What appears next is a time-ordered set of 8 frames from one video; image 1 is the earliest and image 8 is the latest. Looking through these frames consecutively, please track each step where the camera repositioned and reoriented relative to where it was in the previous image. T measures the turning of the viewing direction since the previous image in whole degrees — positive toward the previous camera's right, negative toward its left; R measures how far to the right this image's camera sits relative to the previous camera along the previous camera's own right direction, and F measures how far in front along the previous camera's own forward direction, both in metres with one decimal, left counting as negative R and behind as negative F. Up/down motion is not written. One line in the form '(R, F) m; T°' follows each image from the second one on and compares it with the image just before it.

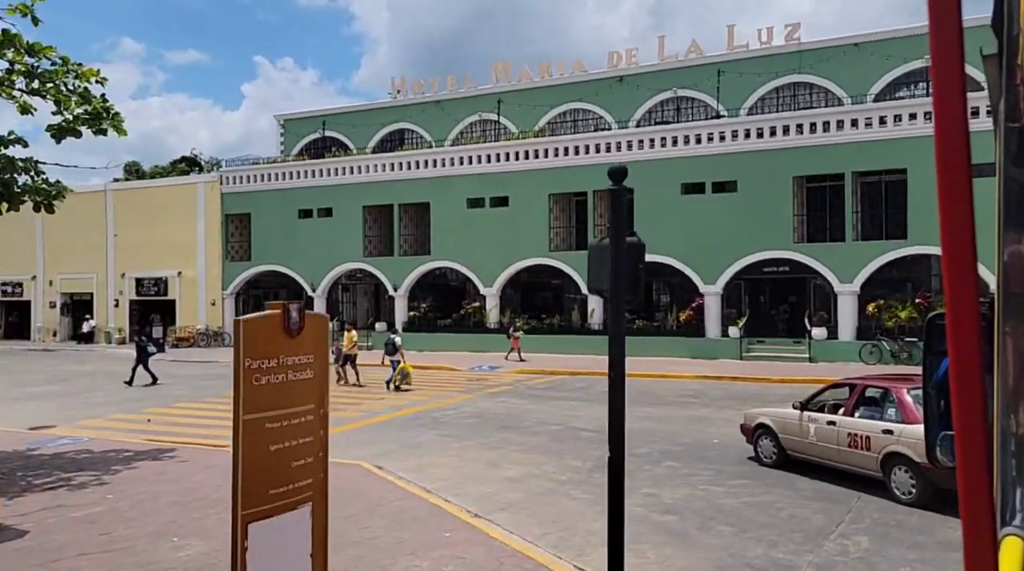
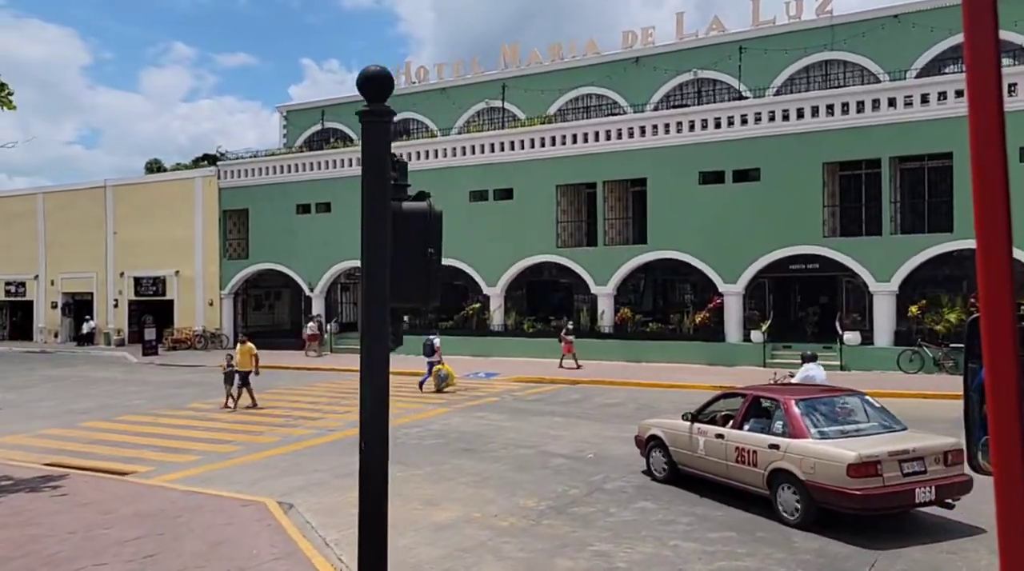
(+1.3, +2.3) m; -3°
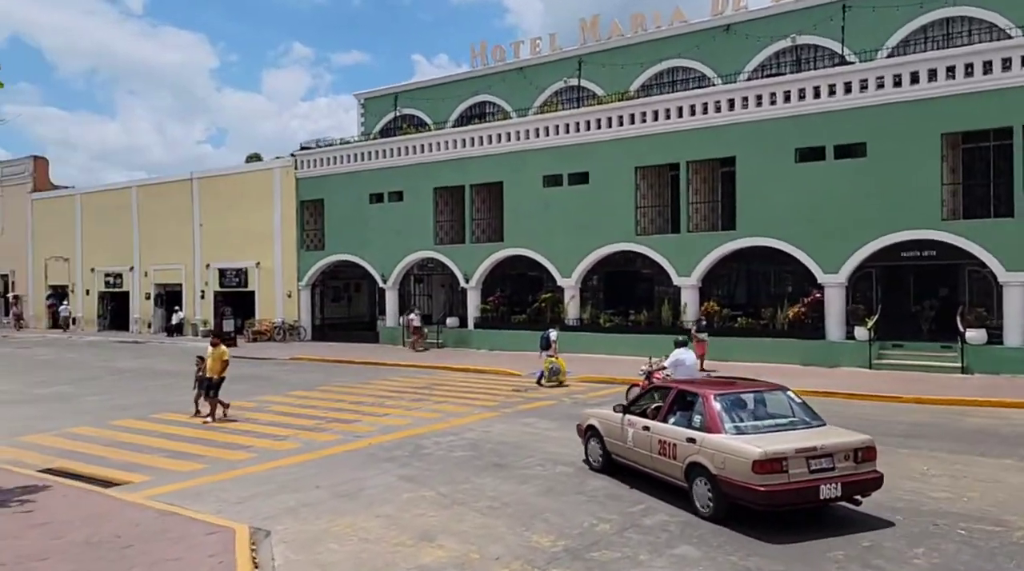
(+1.0, +1.9) m; -8°
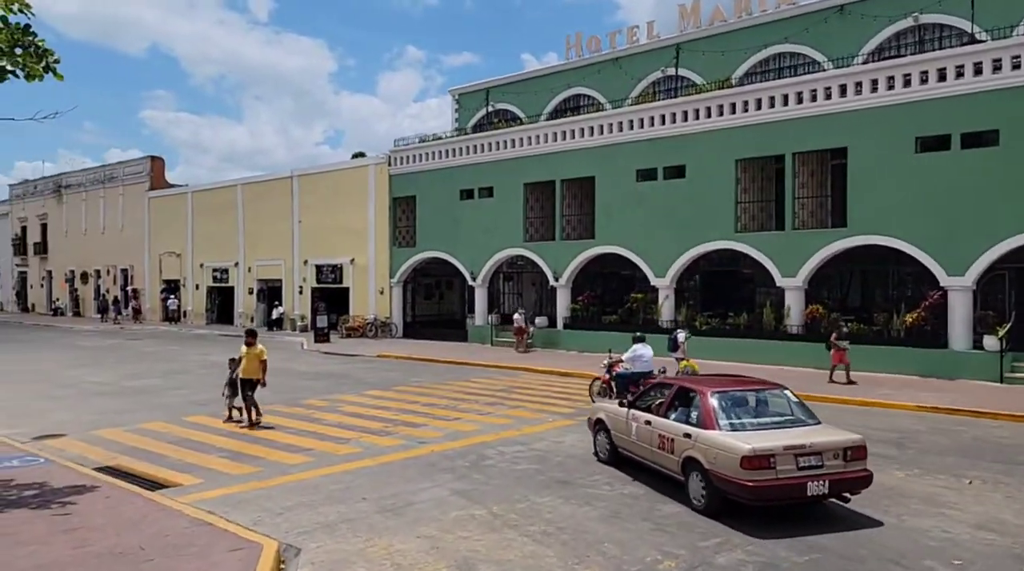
(+0.5, +1.0) m; -7°
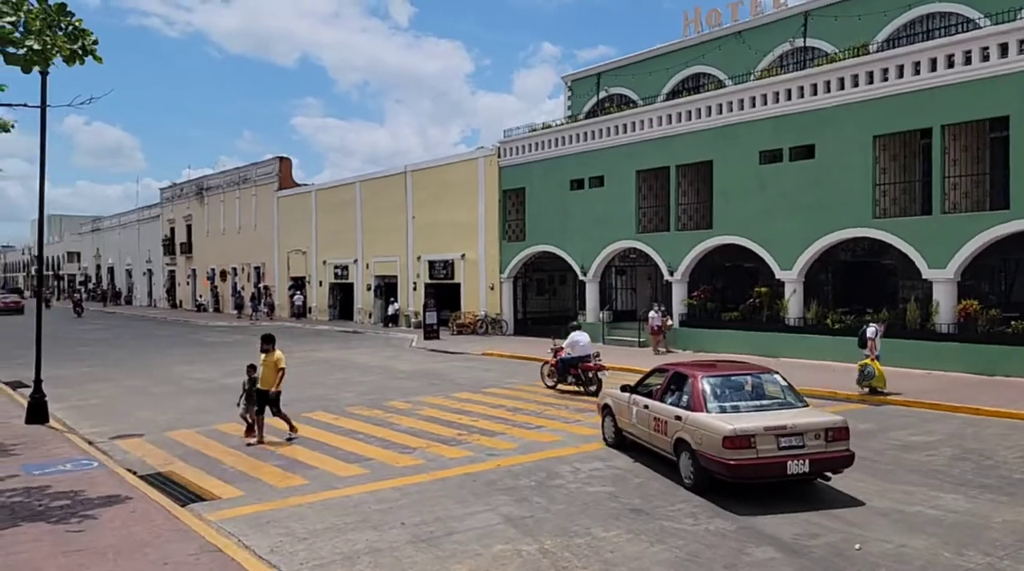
(+0.8, +1.5) m; -10°
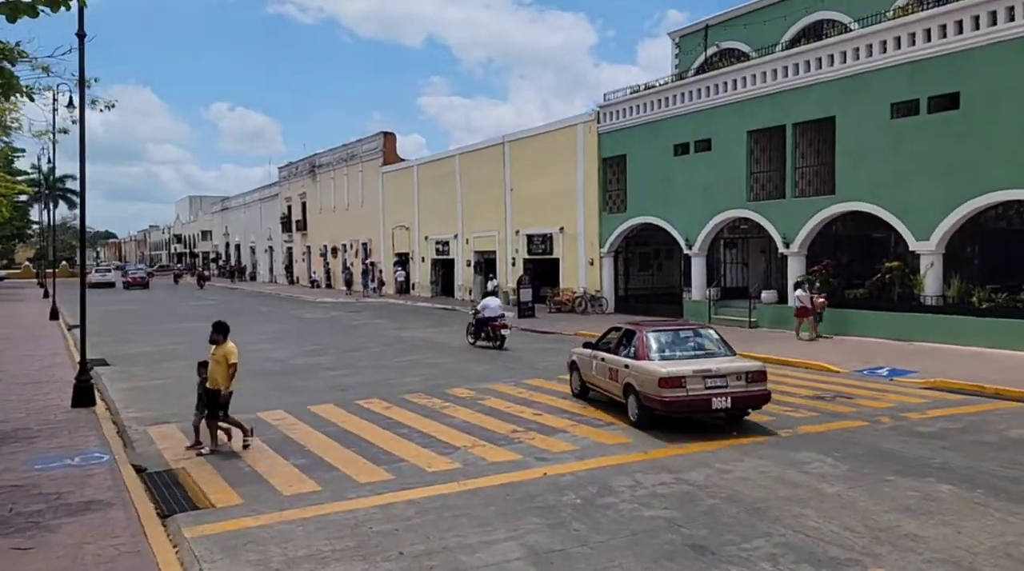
(+0.8, +1.9) m; -9°
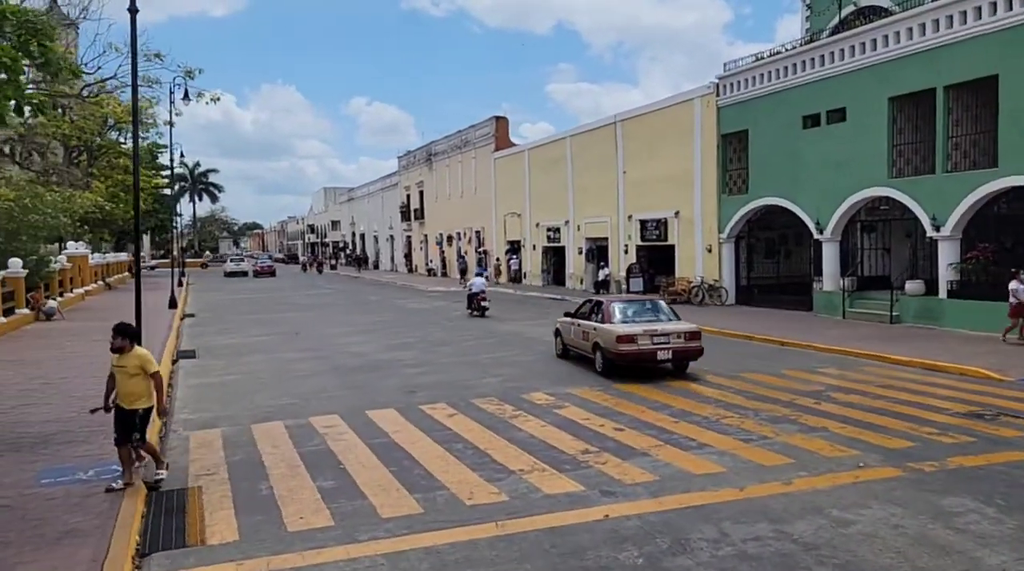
(+0.7, +1.9) m; -9°
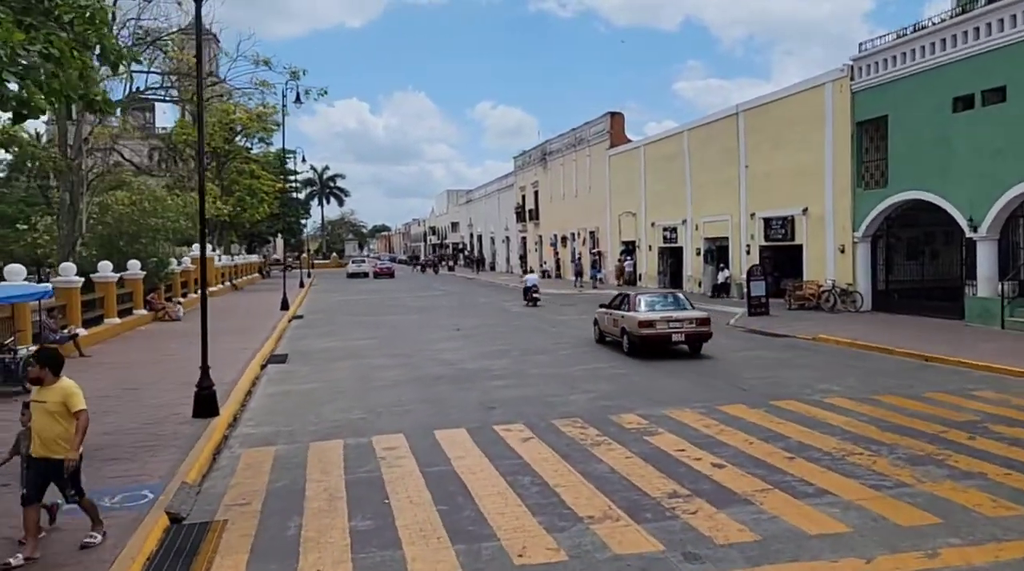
(+0.5, +1.5) m; -9°
